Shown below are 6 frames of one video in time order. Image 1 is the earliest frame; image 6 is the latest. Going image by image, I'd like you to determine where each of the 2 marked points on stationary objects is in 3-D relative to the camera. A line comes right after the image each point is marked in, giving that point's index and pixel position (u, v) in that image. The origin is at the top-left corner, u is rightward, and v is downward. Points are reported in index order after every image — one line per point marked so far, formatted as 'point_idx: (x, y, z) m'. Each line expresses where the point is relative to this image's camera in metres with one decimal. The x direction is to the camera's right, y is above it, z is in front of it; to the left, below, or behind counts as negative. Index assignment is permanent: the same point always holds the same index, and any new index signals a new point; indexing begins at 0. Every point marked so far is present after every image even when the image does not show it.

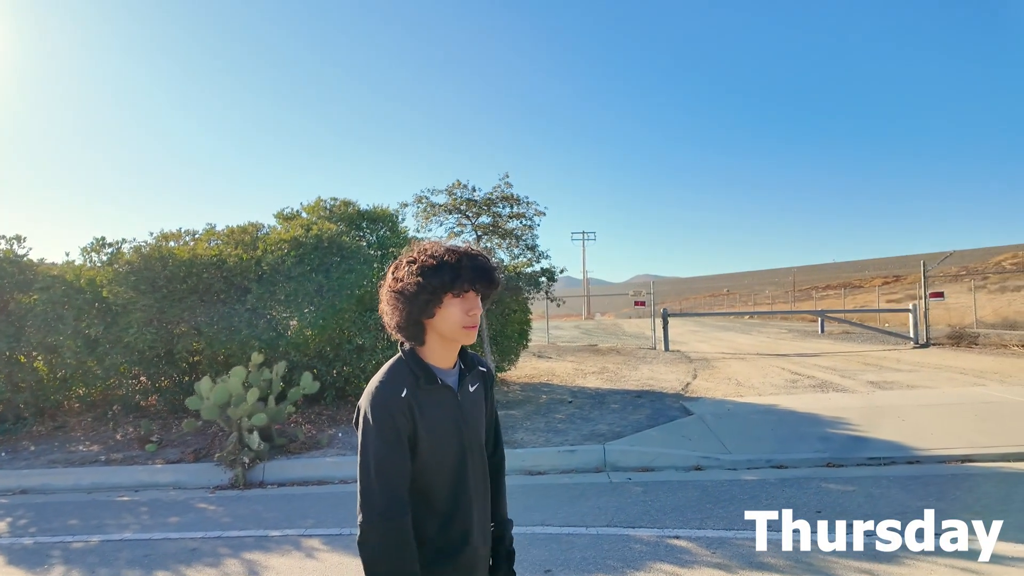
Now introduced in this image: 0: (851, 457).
0: (+3.2, -1.6, +5.7) m
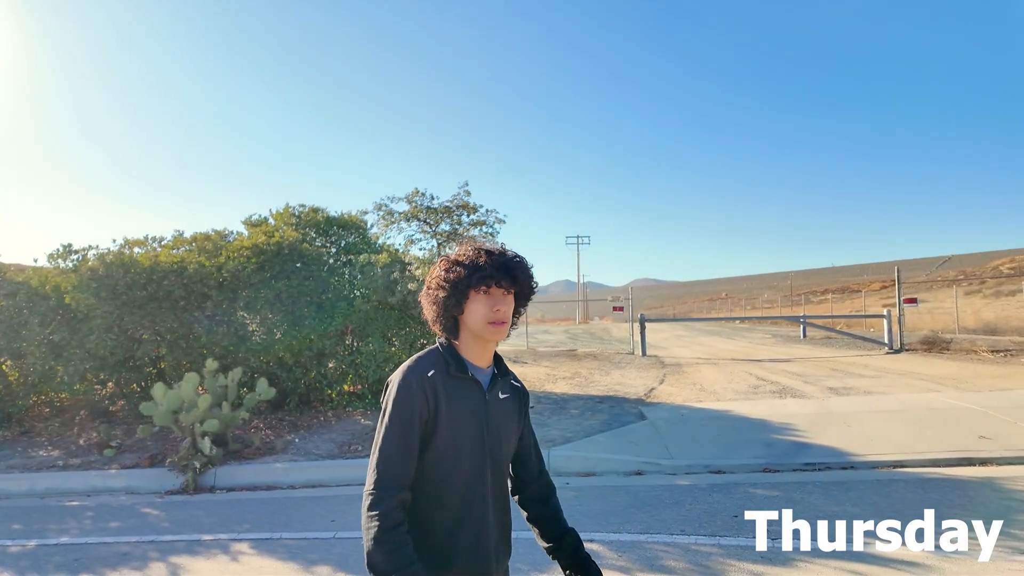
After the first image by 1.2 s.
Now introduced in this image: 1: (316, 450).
0: (+2.6, -1.7, +5.8) m
1: (-2.3, -1.9, +7.1) m
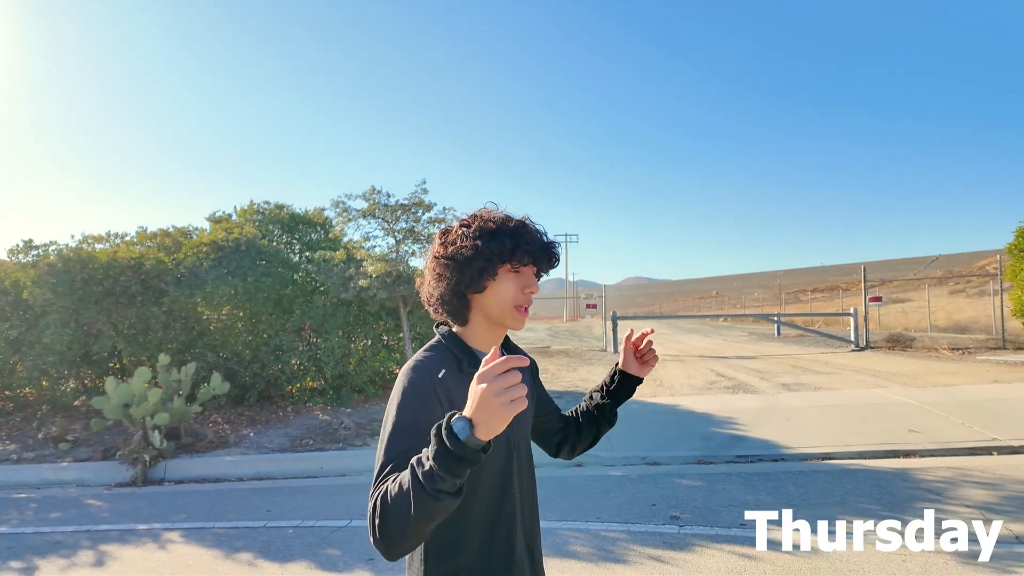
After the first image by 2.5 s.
0: (+2.0, -1.6, +5.9) m
1: (-2.9, -1.9, +7.2) m
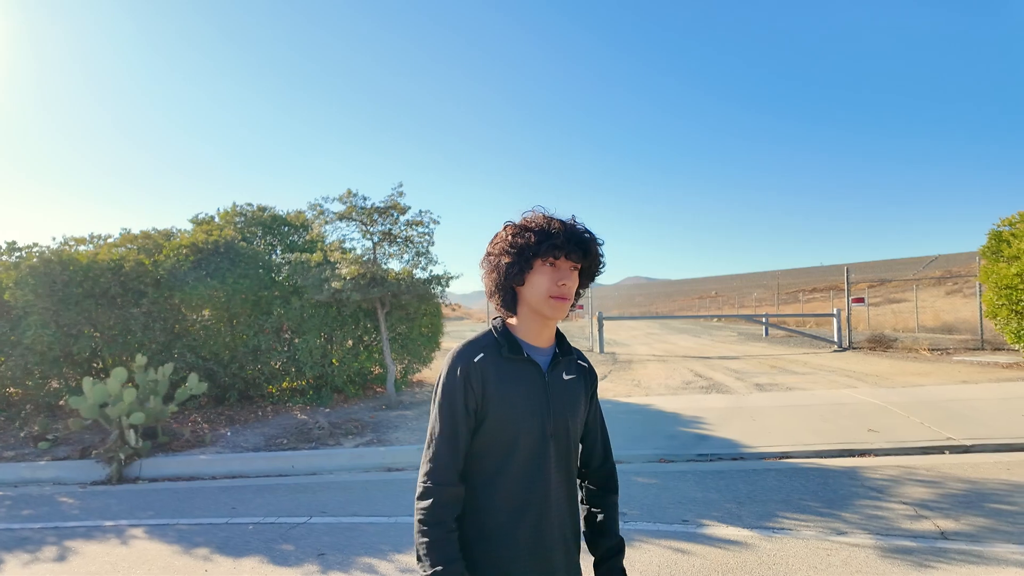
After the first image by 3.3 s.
0: (+1.7, -1.7, +6.1) m
1: (-3.3, -1.9, +7.3) m
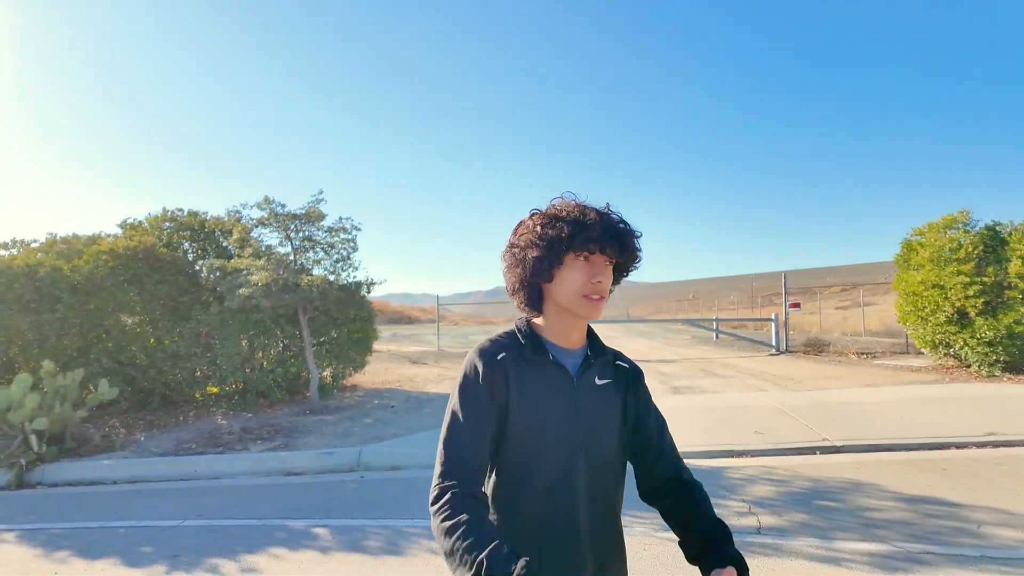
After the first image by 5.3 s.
0: (+0.6, -1.7, +6.3) m
1: (-4.4, -1.9, +7.4) m
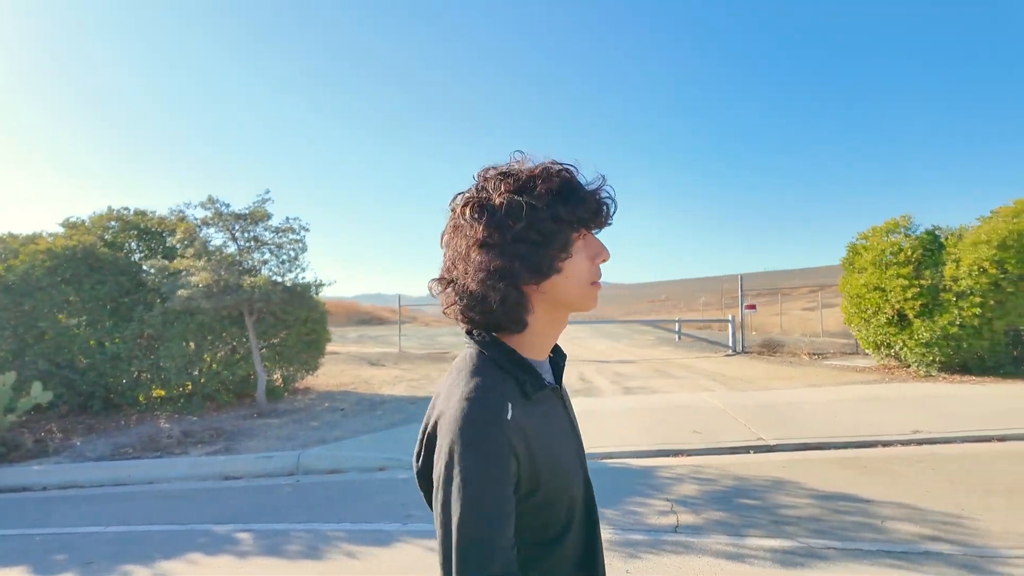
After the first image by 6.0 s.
0: (0.0, -1.8, +6.3) m
1: (-5.0, -2.0, +7.2) m
